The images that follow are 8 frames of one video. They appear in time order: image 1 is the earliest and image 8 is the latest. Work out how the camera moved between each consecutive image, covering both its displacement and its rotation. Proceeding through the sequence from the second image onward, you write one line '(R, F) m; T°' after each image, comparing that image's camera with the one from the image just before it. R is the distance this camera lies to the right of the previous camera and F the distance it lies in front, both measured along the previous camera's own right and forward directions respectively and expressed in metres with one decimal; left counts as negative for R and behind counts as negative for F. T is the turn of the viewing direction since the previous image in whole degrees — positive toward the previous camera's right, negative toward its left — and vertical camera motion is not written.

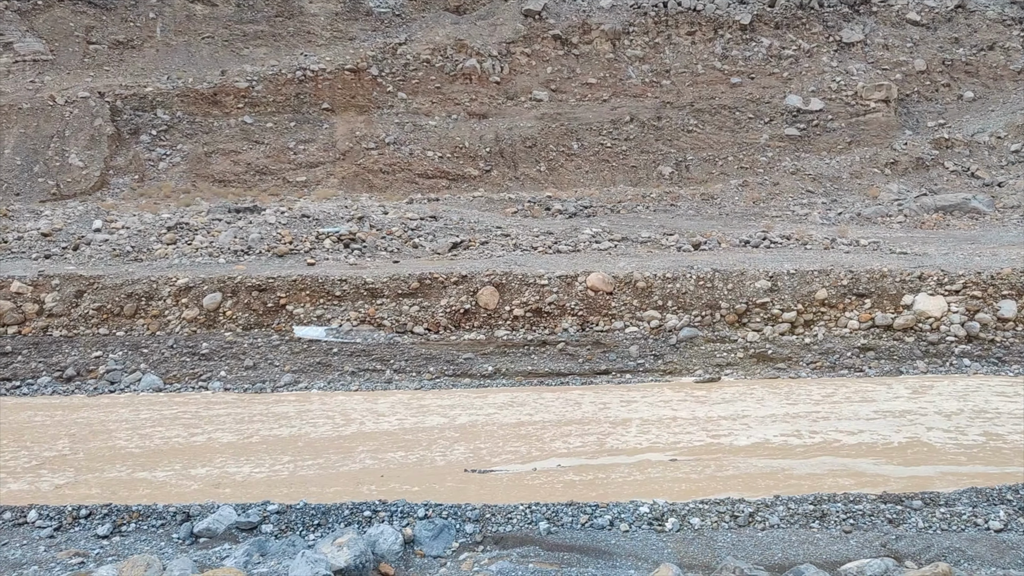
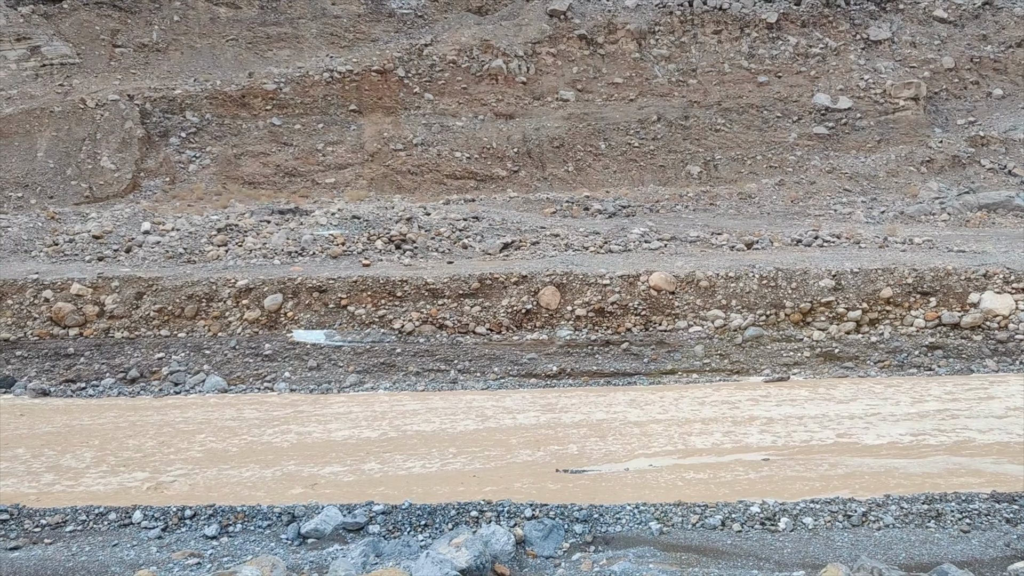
(-0.4, 0.0) m; -1°
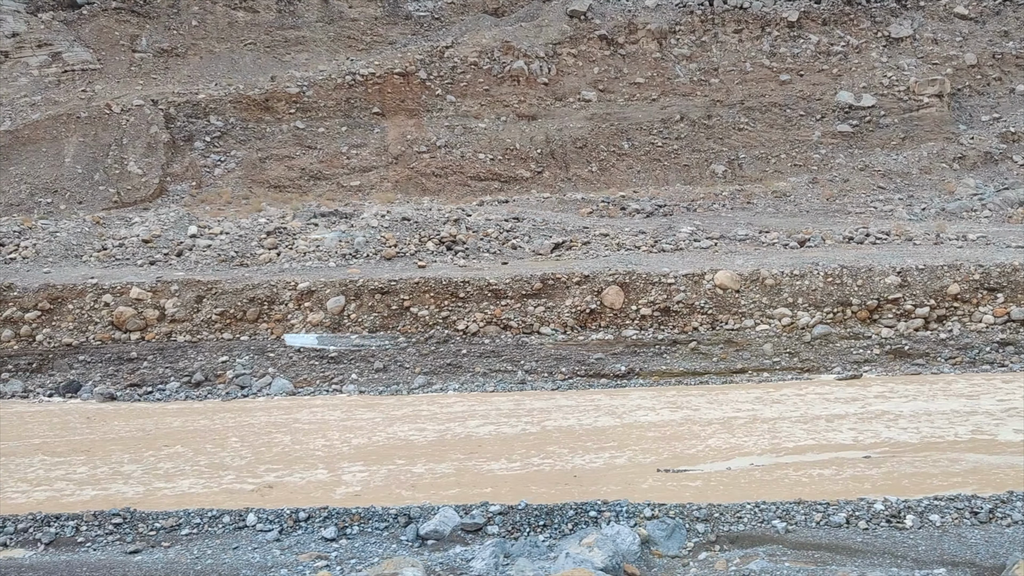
(-0.5, 0.0) m; 0°
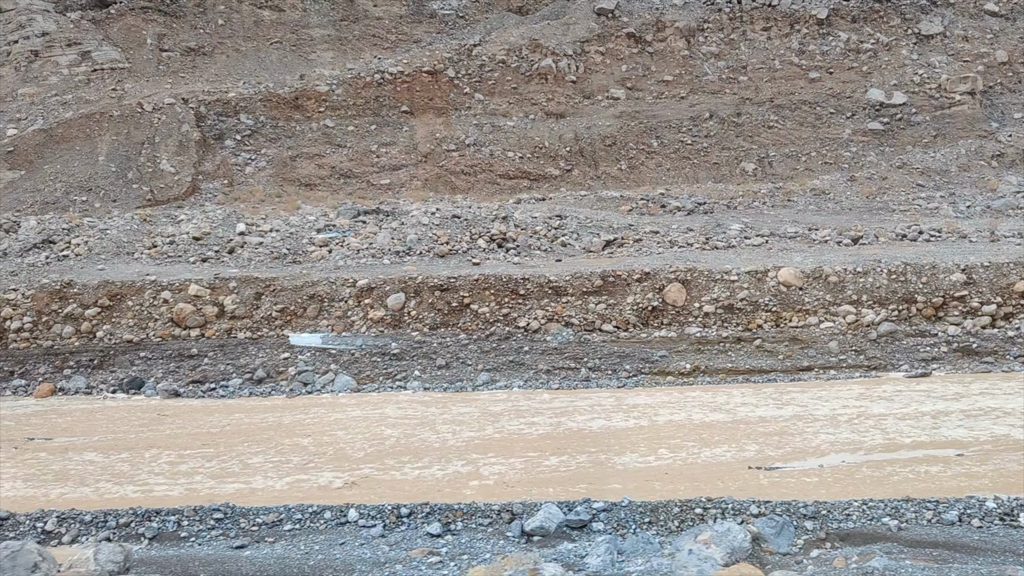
(-0.4, 0.0) m; -1°
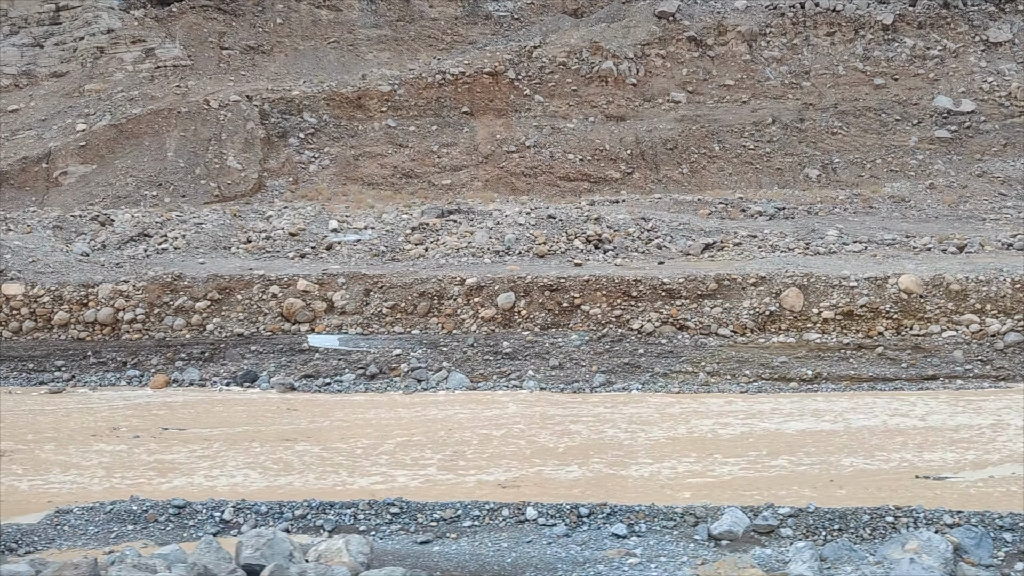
(-0.7, 0.0) m; -2°
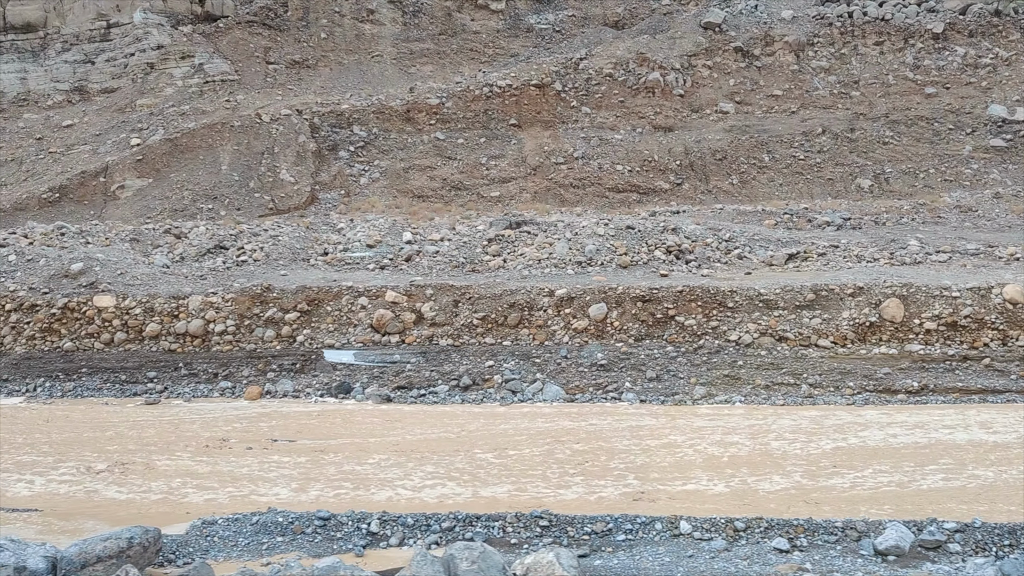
(-0.6, 0.0) m; -1°
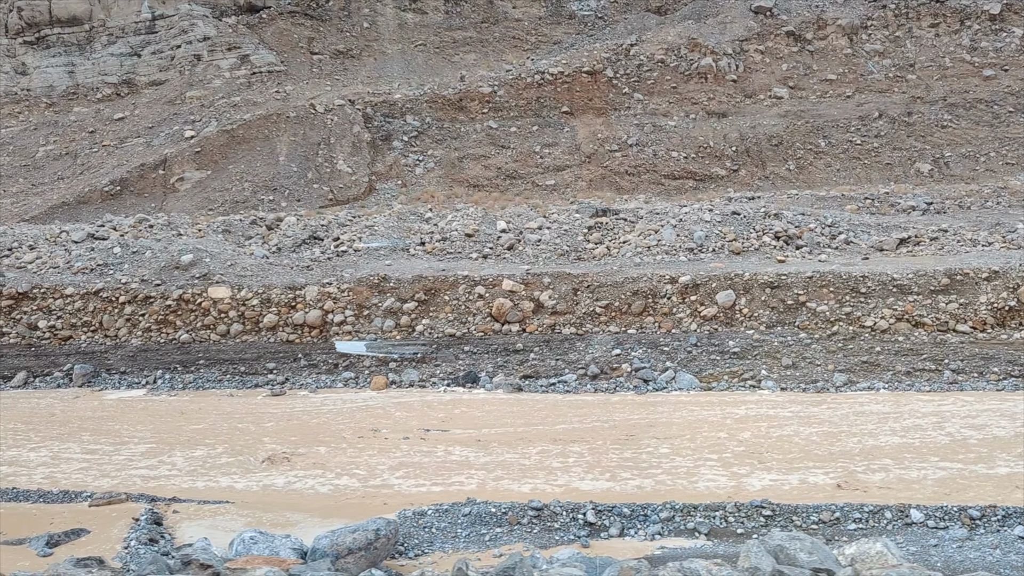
(-0.9, +0.1) m; -1°
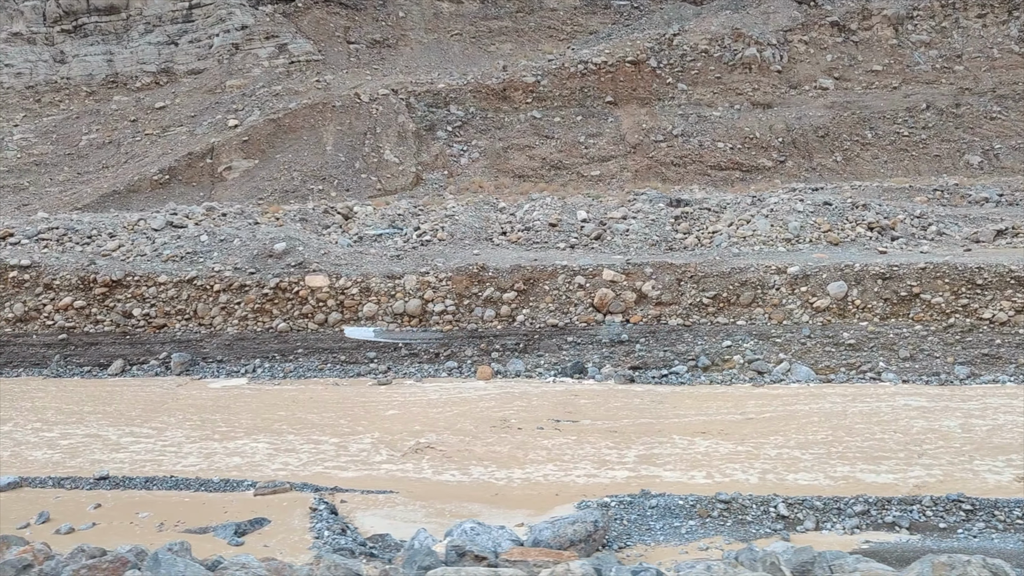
(-0.8, +0.1) m; 0°
